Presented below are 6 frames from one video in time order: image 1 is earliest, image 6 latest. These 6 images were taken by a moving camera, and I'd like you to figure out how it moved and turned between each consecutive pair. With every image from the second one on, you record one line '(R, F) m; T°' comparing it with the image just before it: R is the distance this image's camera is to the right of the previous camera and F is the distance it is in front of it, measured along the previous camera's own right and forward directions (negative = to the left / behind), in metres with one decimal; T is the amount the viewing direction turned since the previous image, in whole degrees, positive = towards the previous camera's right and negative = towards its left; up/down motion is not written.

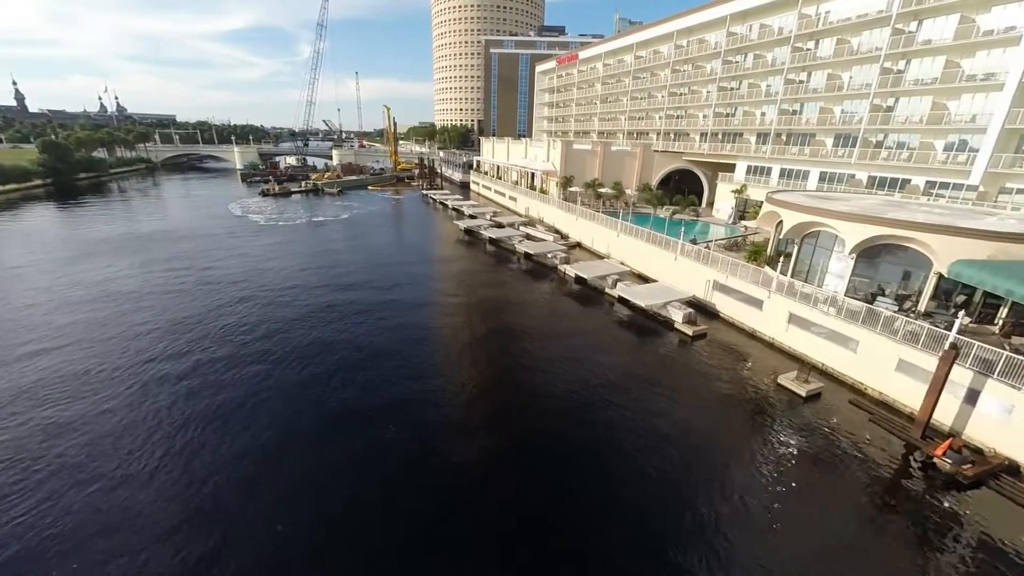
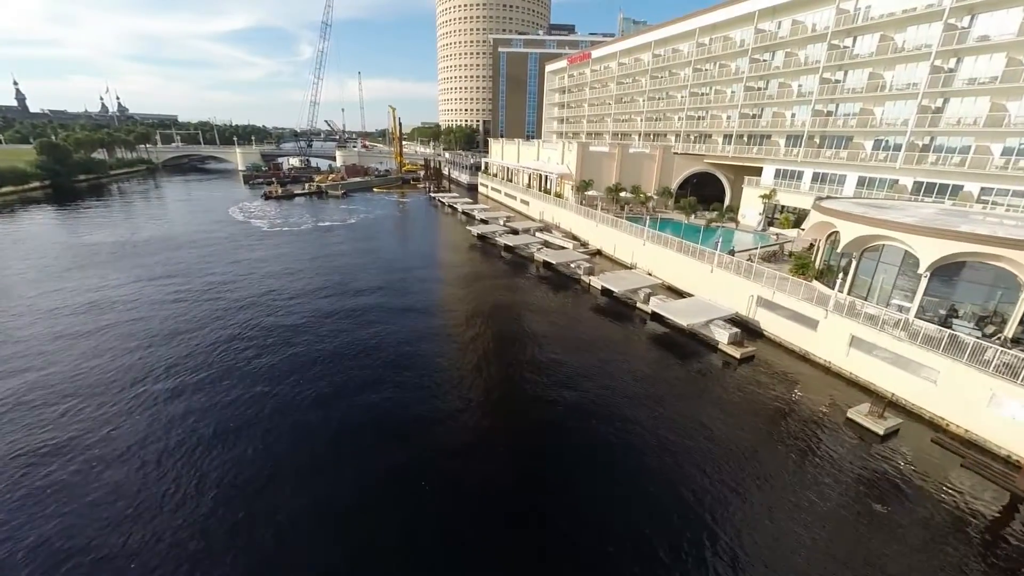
(-1.5, +2.0) m; 0°
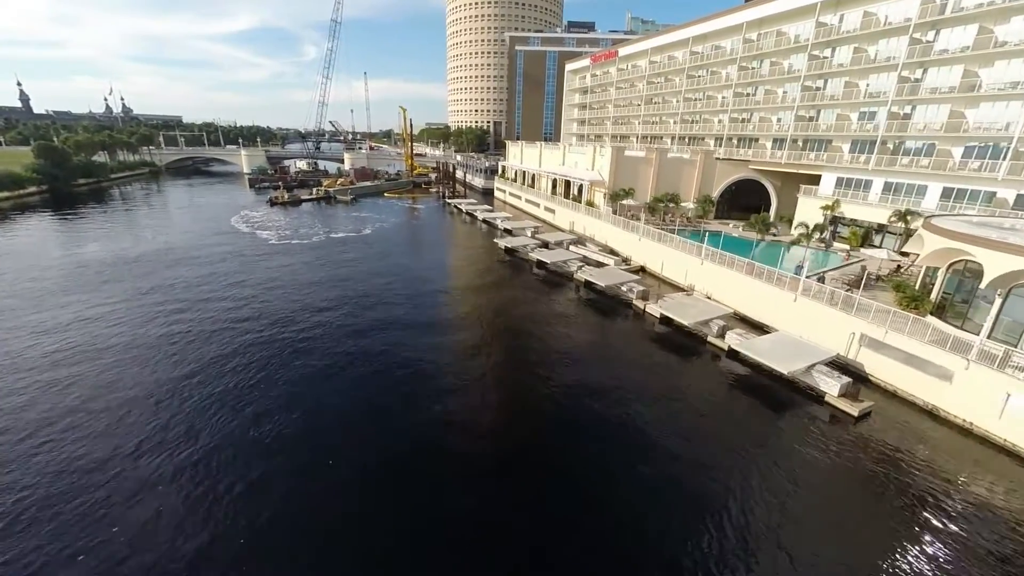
(-2.7, +3.7) m; 0°
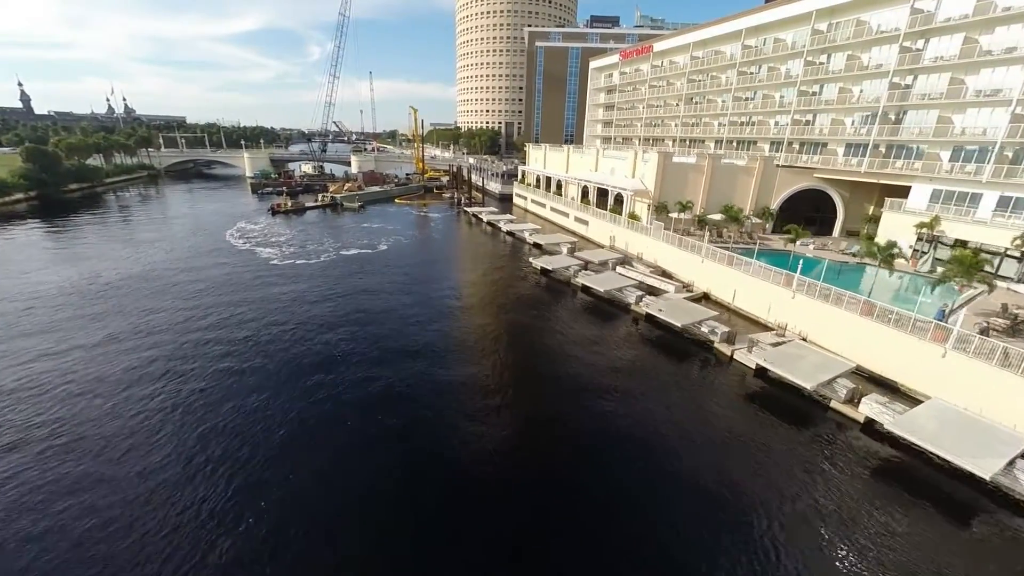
(-2.9, +5.1) m; 0°
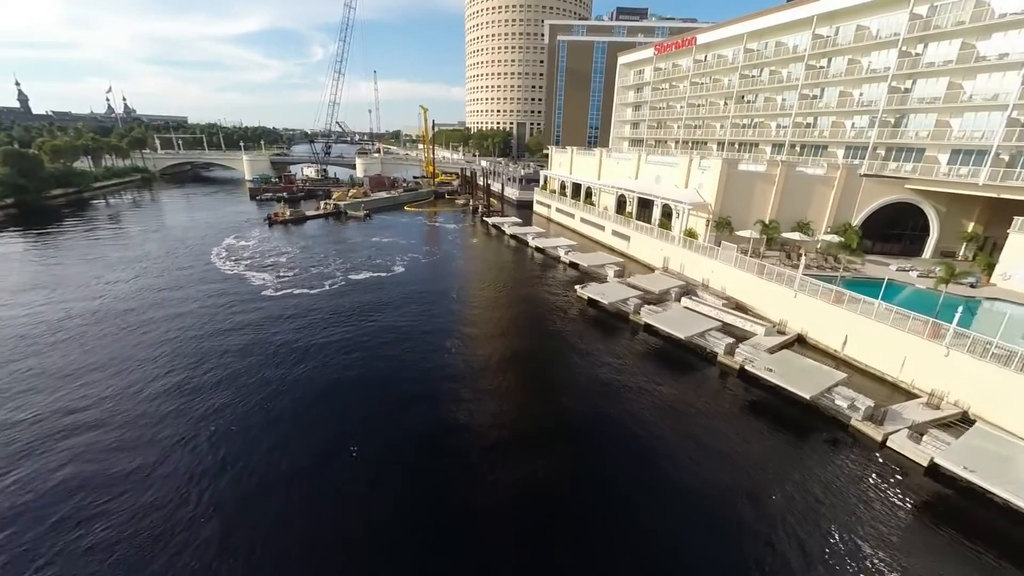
(-2.8, +5.9) m; 0°
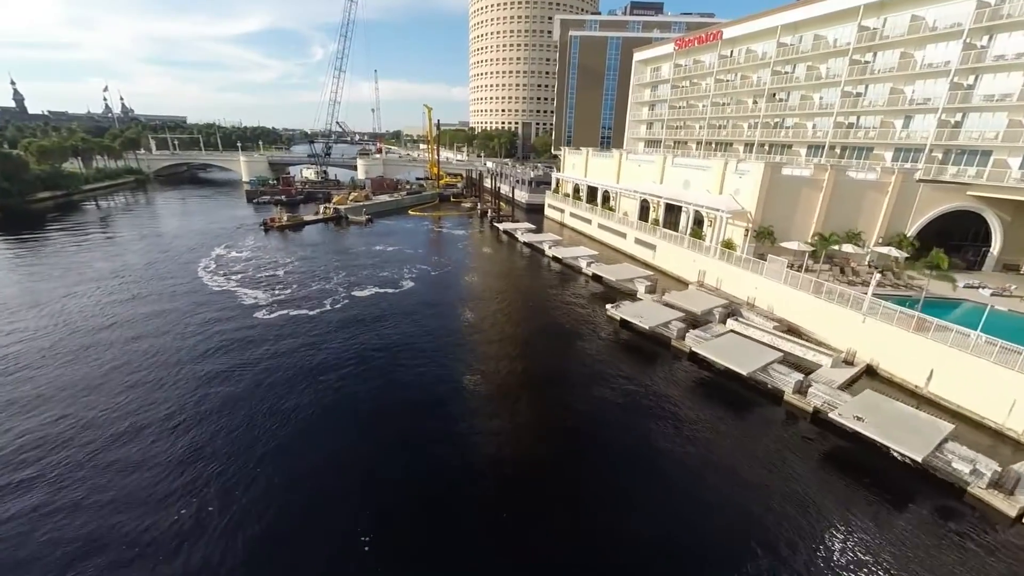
(-1.4, +3.2) m; 0°
